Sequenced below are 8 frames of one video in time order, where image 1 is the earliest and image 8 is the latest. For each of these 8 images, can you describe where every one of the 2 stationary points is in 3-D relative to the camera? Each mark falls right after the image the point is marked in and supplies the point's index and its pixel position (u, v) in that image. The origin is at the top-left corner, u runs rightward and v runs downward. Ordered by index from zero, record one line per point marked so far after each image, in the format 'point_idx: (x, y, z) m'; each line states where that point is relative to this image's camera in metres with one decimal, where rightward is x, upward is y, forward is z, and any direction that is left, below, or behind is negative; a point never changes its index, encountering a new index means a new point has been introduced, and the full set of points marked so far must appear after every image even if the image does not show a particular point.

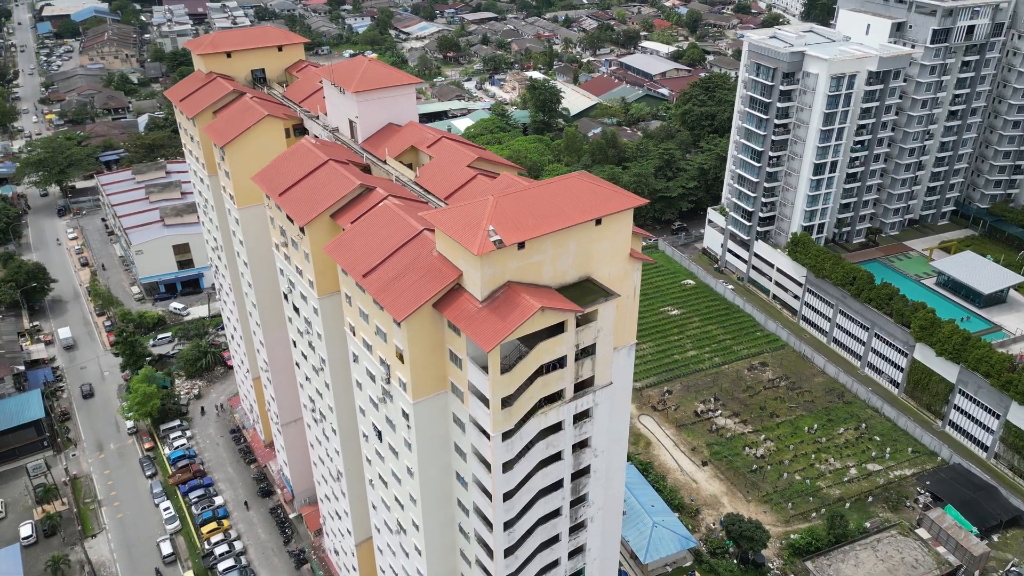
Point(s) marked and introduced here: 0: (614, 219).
0: (+2.2, +1.5, +16.0) m
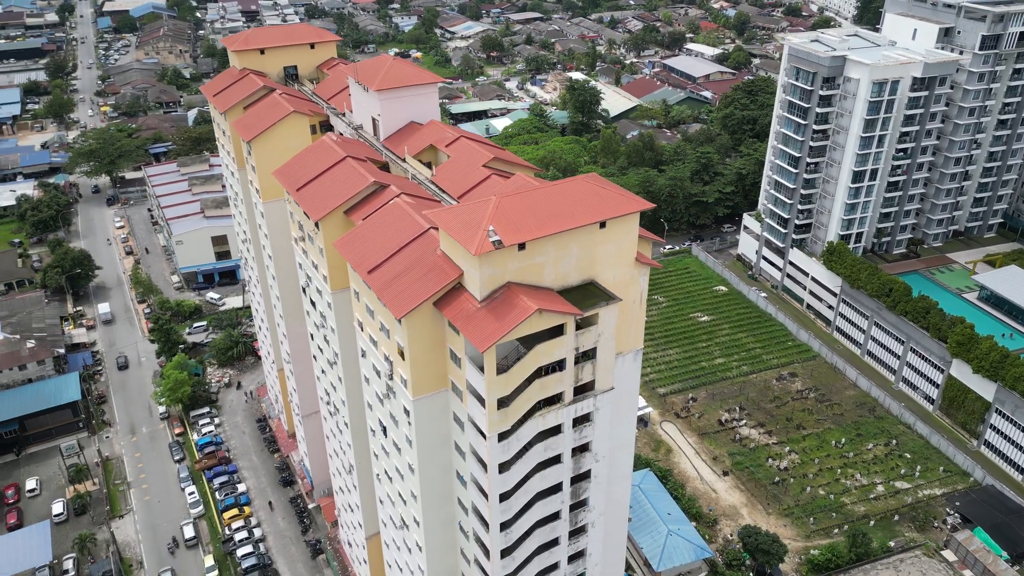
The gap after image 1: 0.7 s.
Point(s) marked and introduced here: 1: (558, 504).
0: (+2.3, +1.4, +15.9) m
1: (+1.1, -5.2, +17.5) m
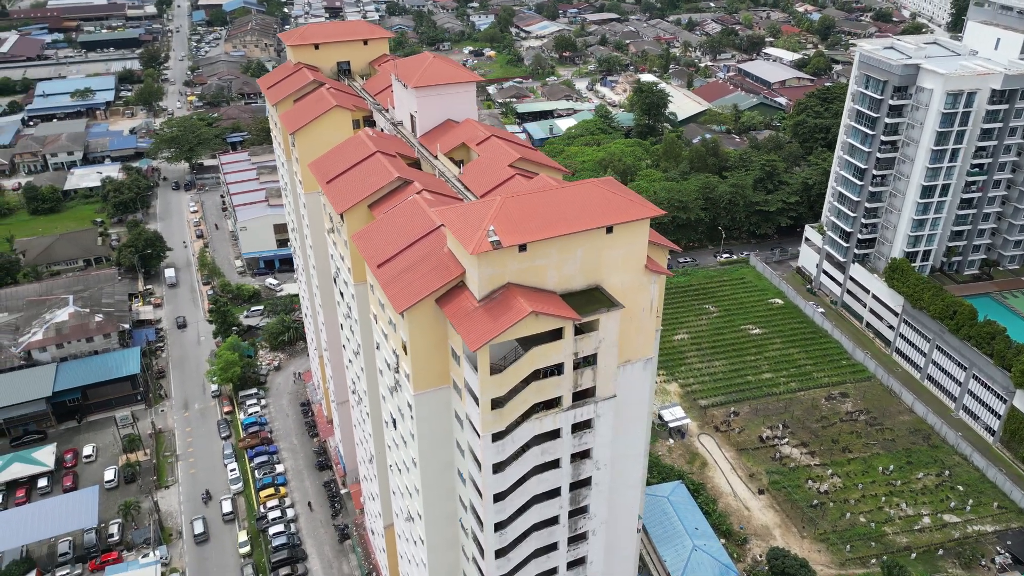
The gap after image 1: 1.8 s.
0: (+2.5, +1.3, +15.6) m
1: (+1.1, -5.2, +17.3) m
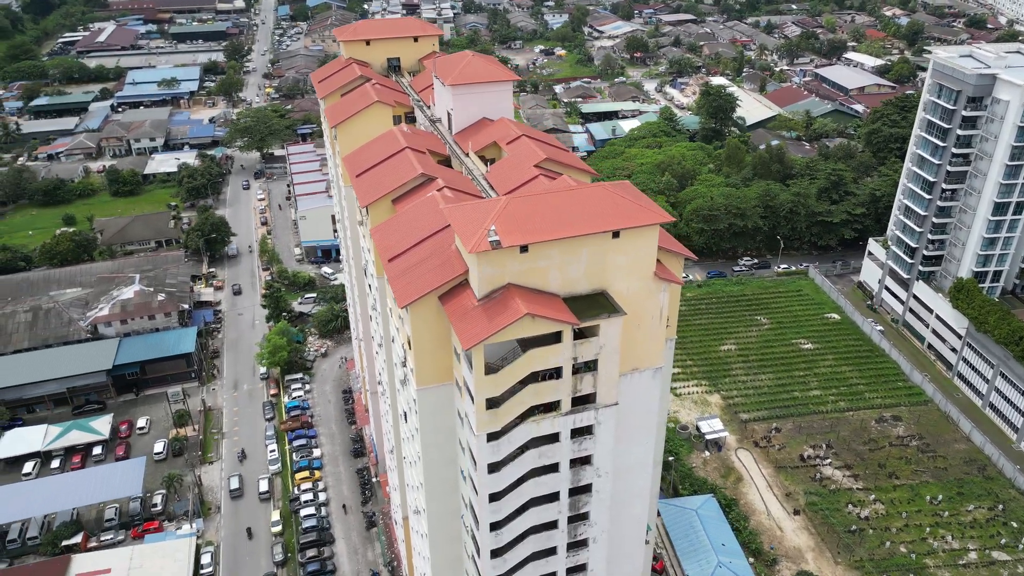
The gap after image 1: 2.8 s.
0: (+2.6, +1.1, +15.3) m
1: (+1.0, -5.3, +17.2) m
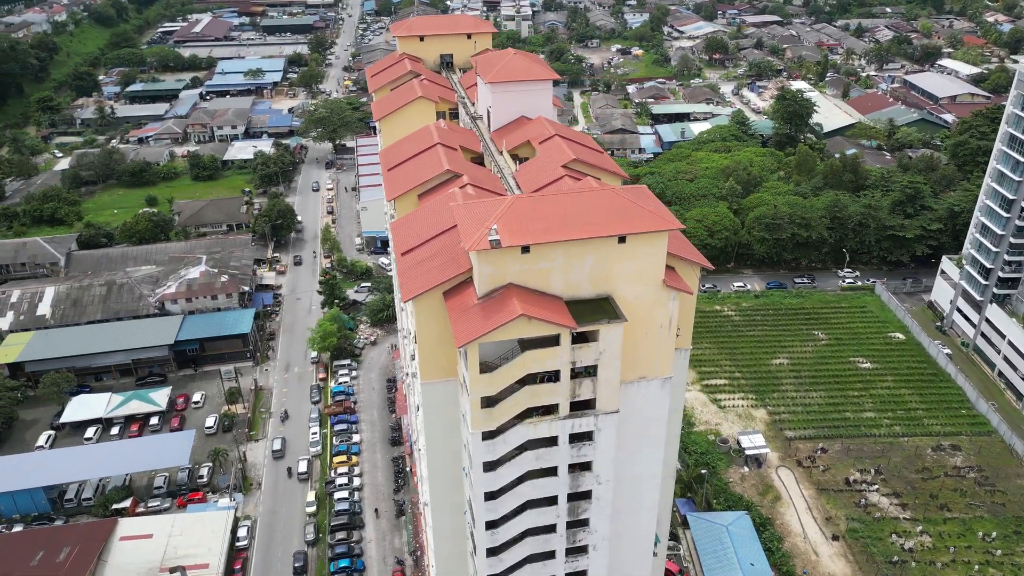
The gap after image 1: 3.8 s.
0: (+2.7, +1.0, +15.0) m
1: (+1.0, -5.4, +17.1) m
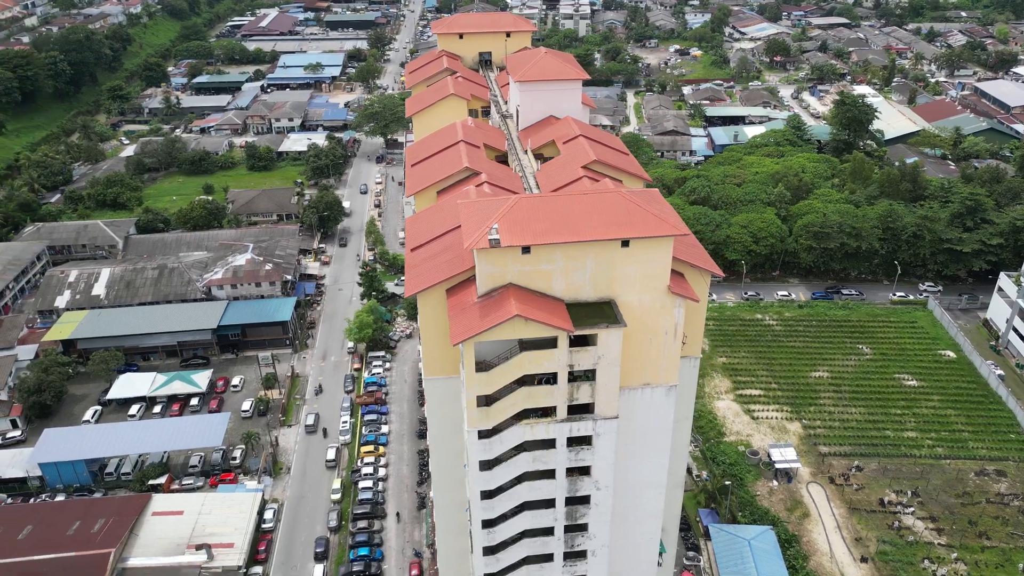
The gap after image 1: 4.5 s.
0: (+2.7, +0.9, +14.8) m
1: (+0.9, -5.4, +17.0) m
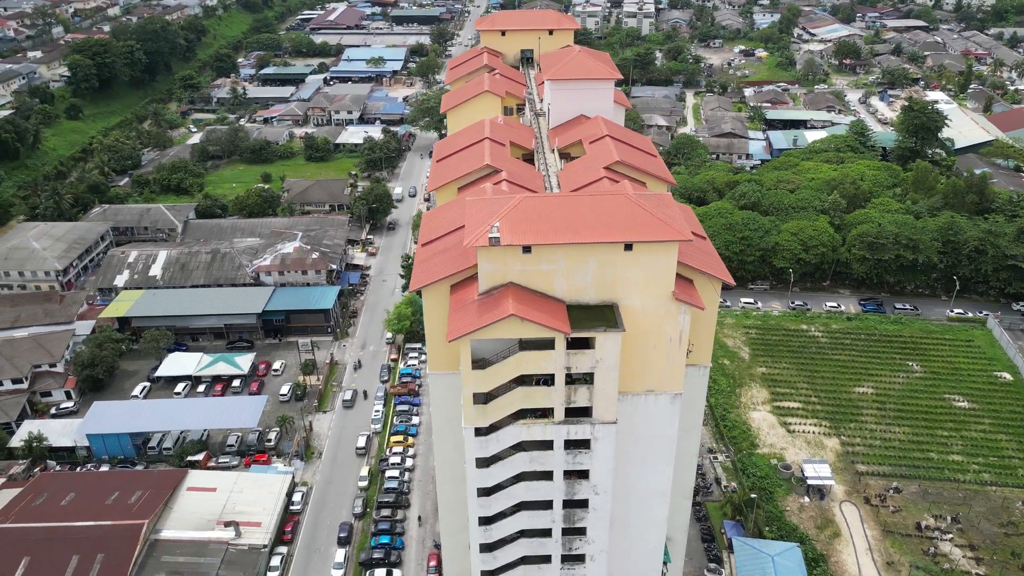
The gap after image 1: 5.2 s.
0: (+2.7, +0.8, +14.5) m
1: (+0.8, -5.4, +16.9) m
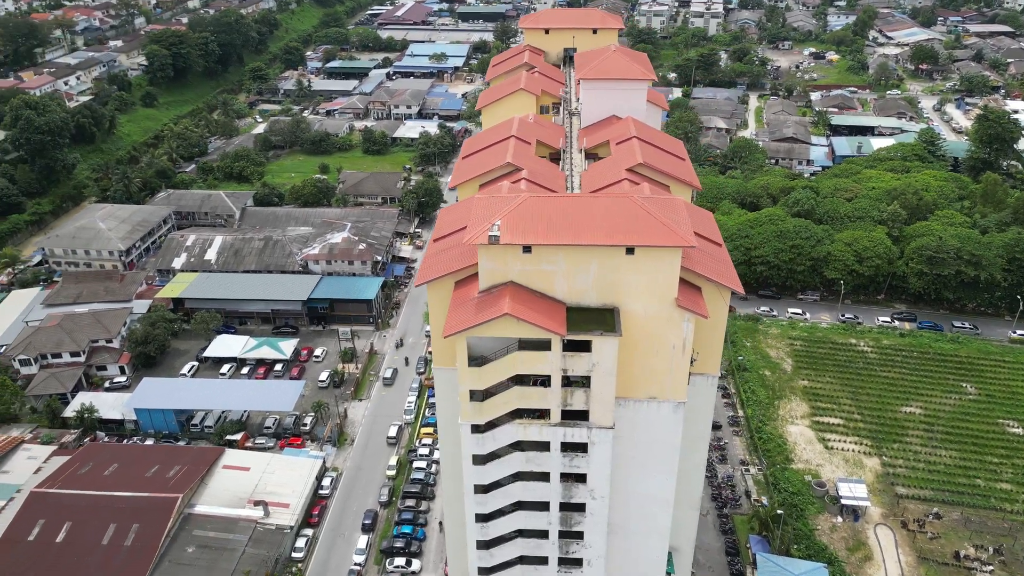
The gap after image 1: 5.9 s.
0: (+2.7, +0.7, +14.3) m
1: (+0.8, -5.4, +16.8) m
